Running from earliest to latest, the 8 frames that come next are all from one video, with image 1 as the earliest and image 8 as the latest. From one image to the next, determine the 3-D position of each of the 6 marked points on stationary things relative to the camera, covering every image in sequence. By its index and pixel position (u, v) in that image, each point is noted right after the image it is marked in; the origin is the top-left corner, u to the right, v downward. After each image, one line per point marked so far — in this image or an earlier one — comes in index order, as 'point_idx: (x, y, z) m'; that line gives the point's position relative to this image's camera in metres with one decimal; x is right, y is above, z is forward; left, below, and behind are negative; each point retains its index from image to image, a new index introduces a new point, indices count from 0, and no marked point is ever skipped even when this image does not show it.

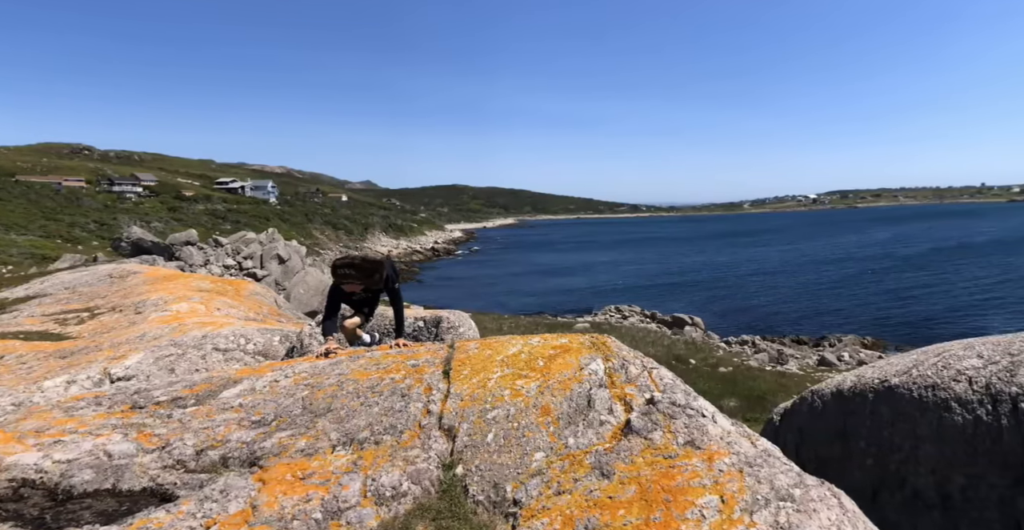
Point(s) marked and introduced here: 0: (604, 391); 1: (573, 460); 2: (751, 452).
0: (+0.5, -0.9, +3.9) m
1: (+0.4, -1.2, +3.5) m
2: (+1.4, -1.2, +3.6) m
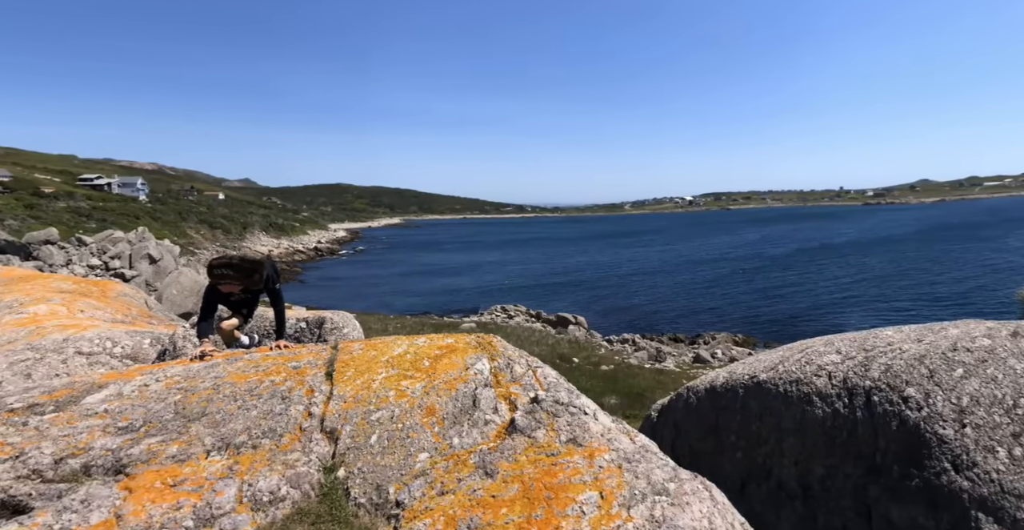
0: (-0.2, -0.9, +4.0) m
1: (-0.3, -1.2, +3.5) m
2: (+0.7, -1.2, +3.7) m
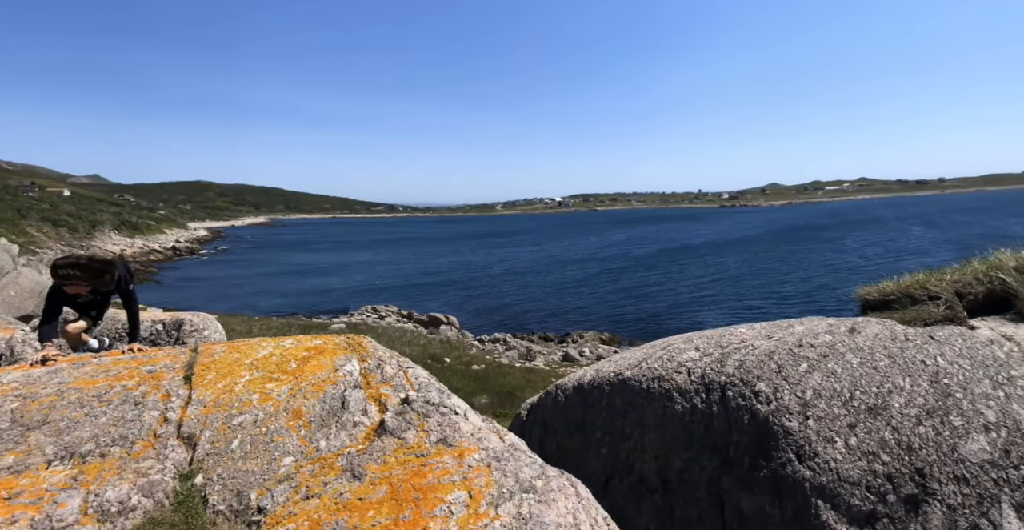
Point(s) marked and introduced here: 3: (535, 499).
0: (-1.0, -0.9, +3.9) m
1: (-1.1, -1.2, +3.5) m
2: (-0.1, -1.2, +3.7) m
3: (+0.1, -1.4, +3.4) m
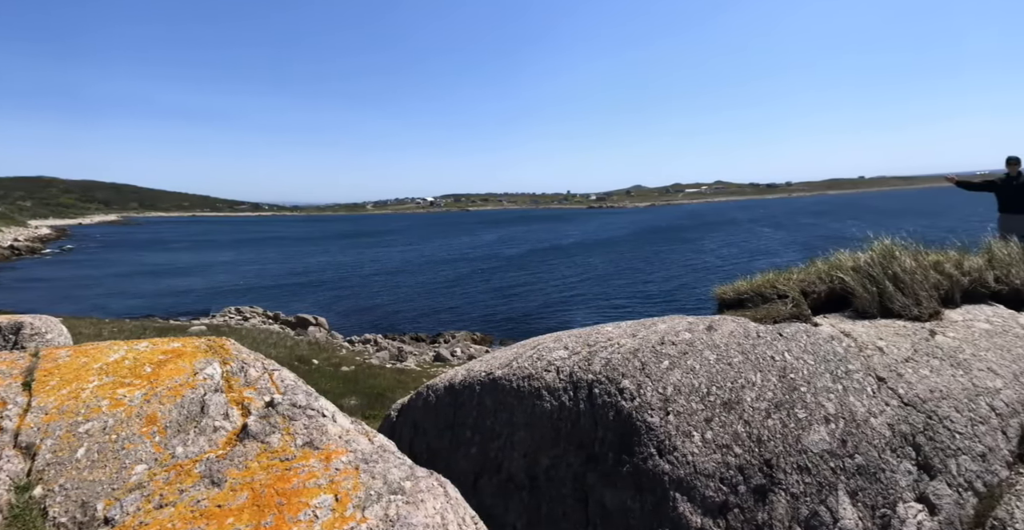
0: (-1.9, -0.9, +3.8) m
1: (-1.9, -1.2, +3.4) m
2: (-0.9, -1.2, +3.7) m
3: (-0.7, -1.4, +3.4) m
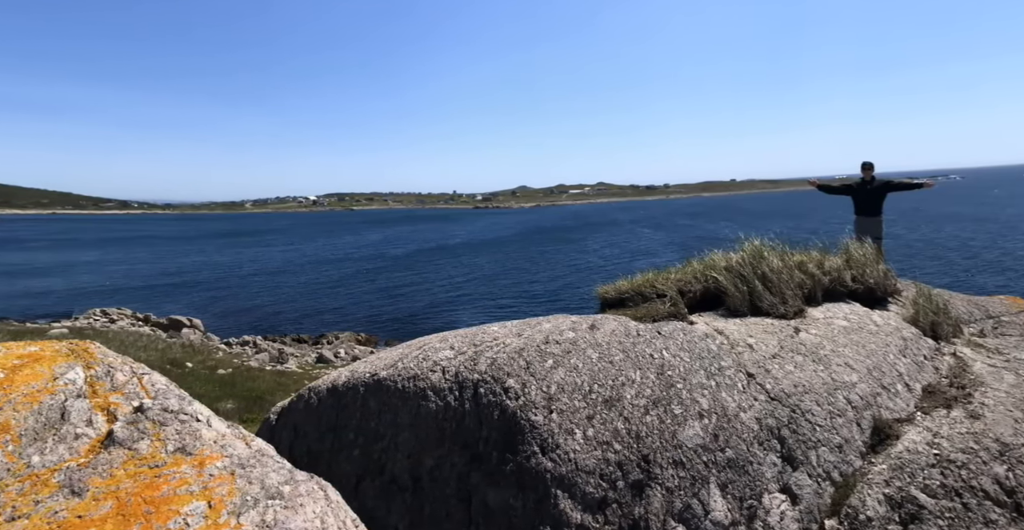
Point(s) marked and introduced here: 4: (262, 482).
0: (-2.6, -0.9, +3.6) m
1: (-2.6, -1.2, +3.2) m
2: (-1.6, -1.2, +3.6) m
3: (-1.4, -1.4, +3.3) m
4: (-1.5, -1.3, +3.5) m
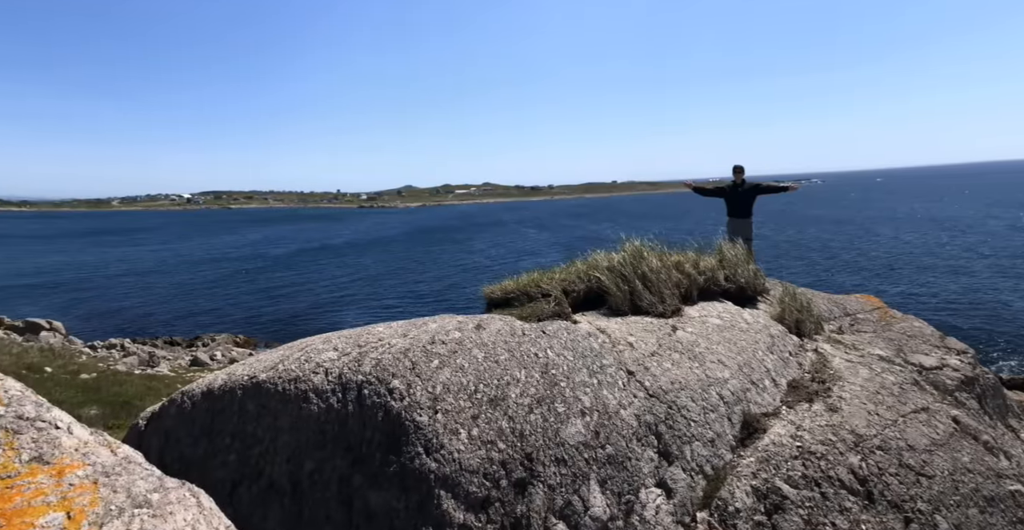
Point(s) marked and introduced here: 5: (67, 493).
0: (-3.3, -0.9, +3.4) m
1: (-3.3, -1.2, +2.9) m
2: (-2.4, -1.2, +3.4) m
3: (-2.1, -1.4, +3.2) m
4: (-2.2, -1.3, +3.3) m
5: (-2.5, -1.3, +3.2) m
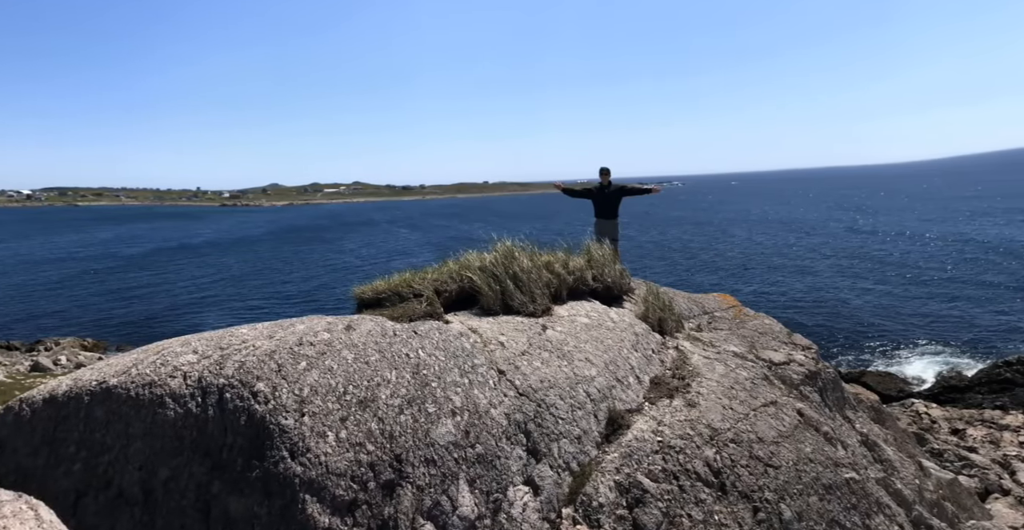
0: (-4.1, -0.9, +3.1) m
1: (-4.0, -1.2, +2.6) m
2: (-3.1, -1.2, +3.2) m
3: (-2.8, -1.4, +3.0) m
4: (-3.0, -1.3, +3.1) m
5: (-3.2, -1.3, +2.9) m
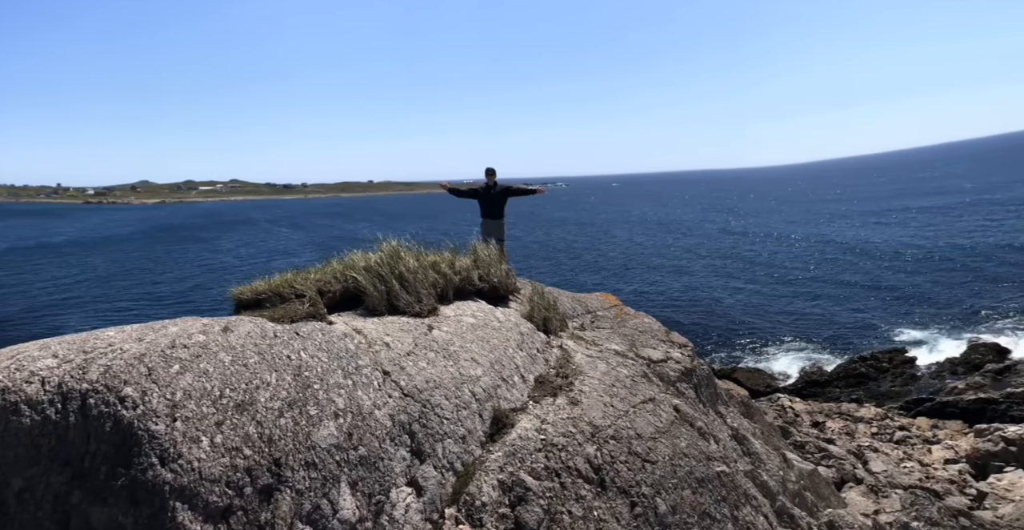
0: (-4.8, -0.9, +2.7) m
1: (-4.7, -1.2, +2.3) m
2: (-3.8, -1.2, +2.9) m
3: (-3.5, -1.4, +2.7) m
4: (-3.7, -1.3, +2.9) m
5: (-3.9, -1.3, +2.6) m
